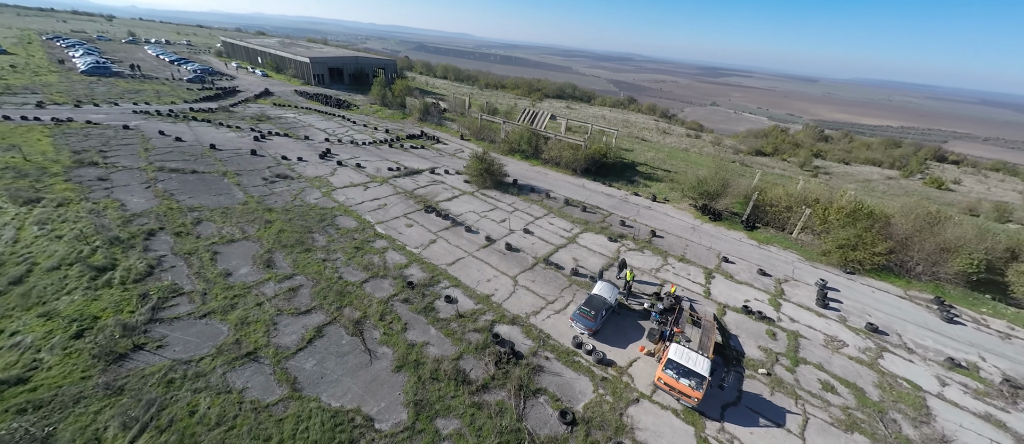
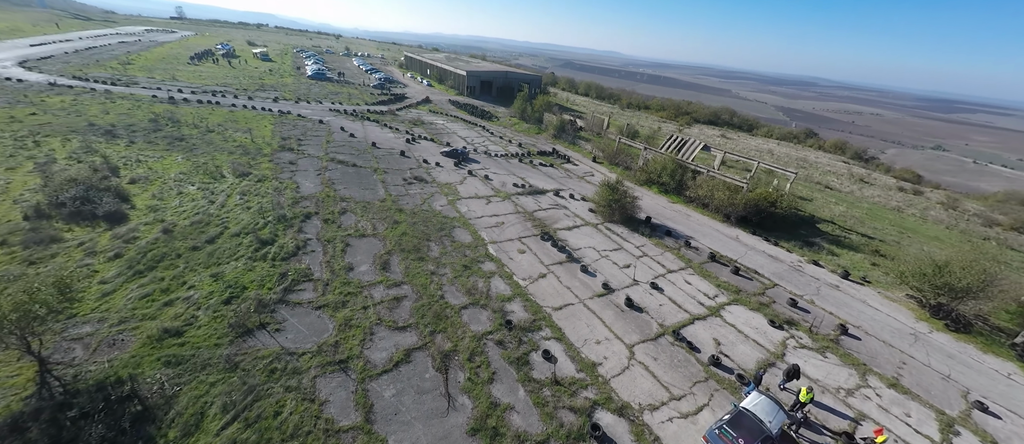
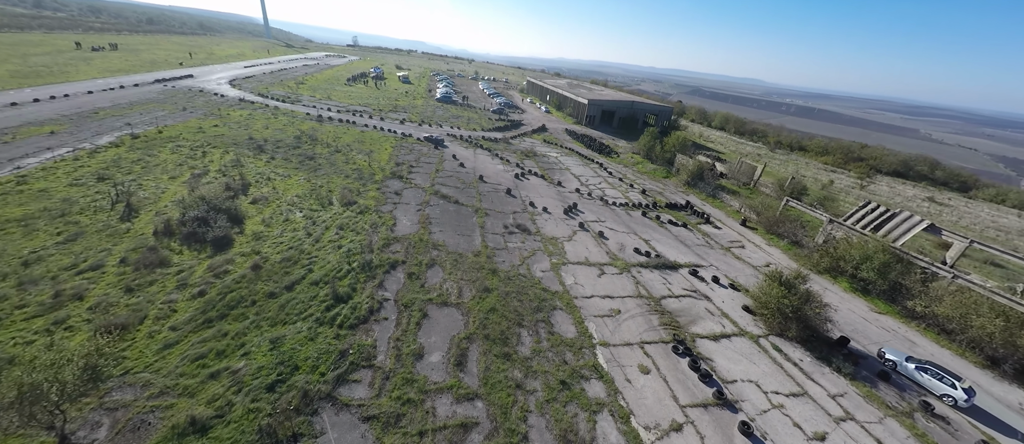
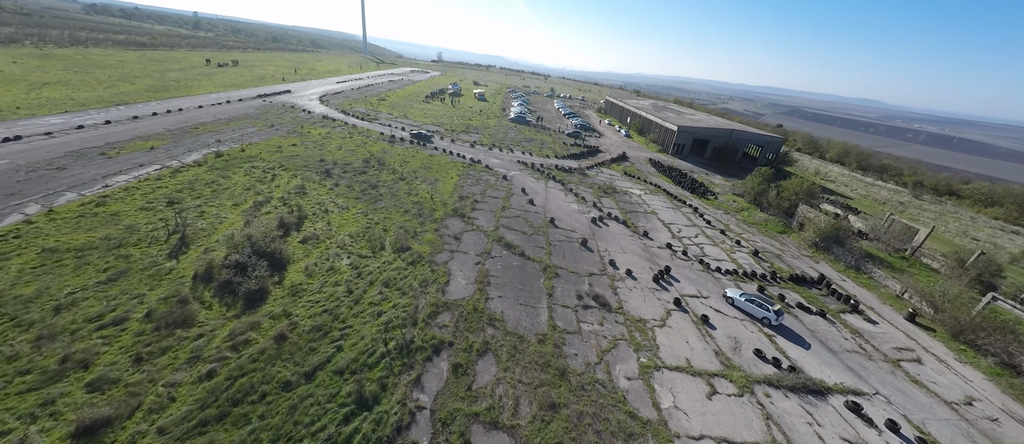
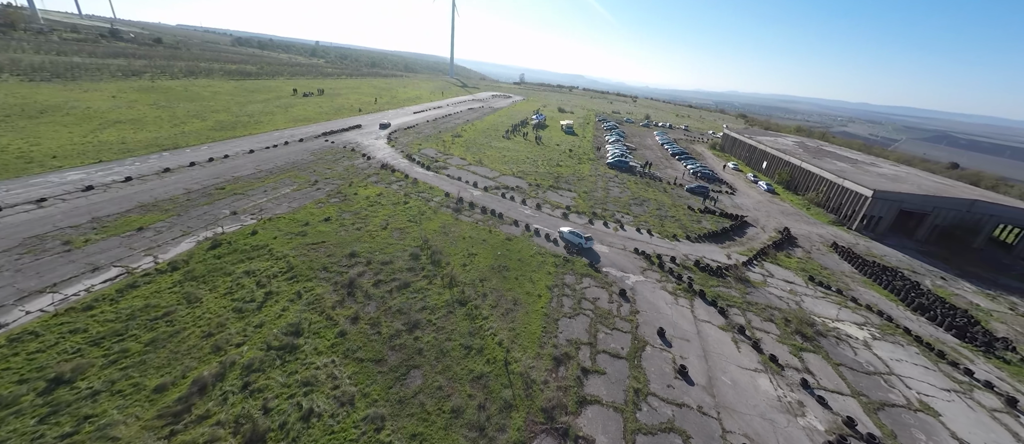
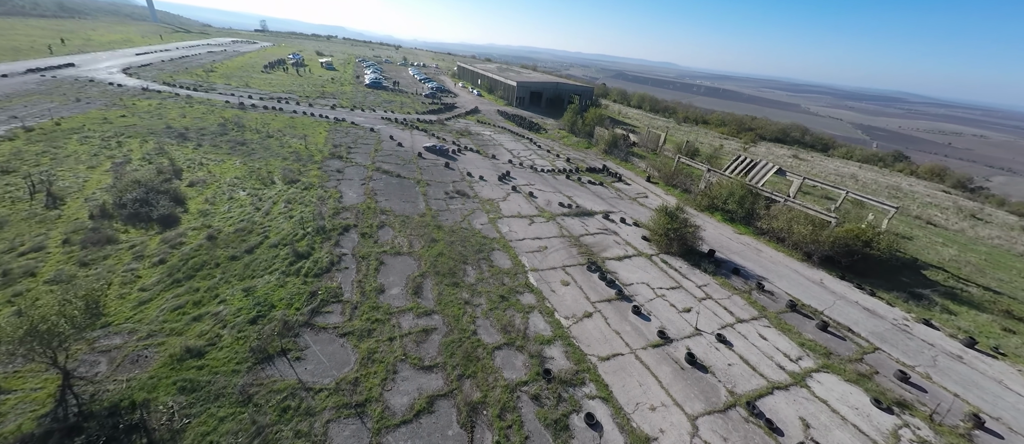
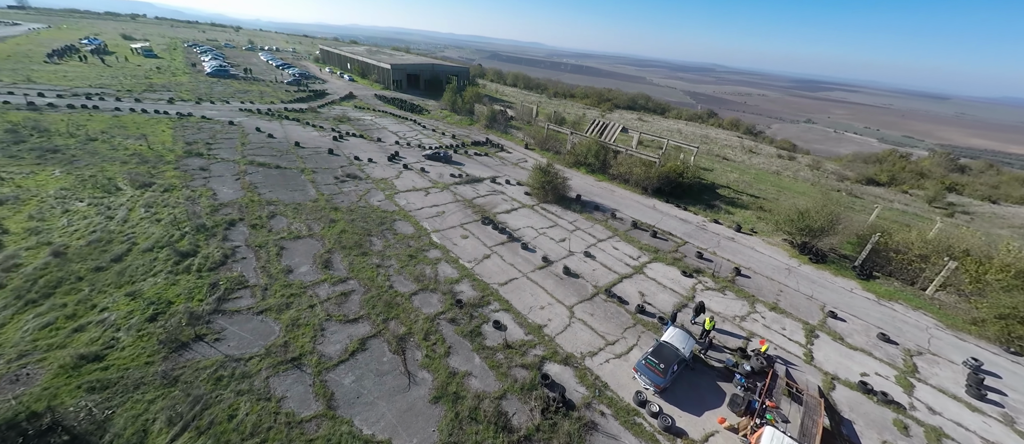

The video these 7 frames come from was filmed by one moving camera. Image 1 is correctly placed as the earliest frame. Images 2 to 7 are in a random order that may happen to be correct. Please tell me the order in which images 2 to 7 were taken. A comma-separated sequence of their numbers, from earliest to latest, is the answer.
7, 2, 6, 3, 4, 5
